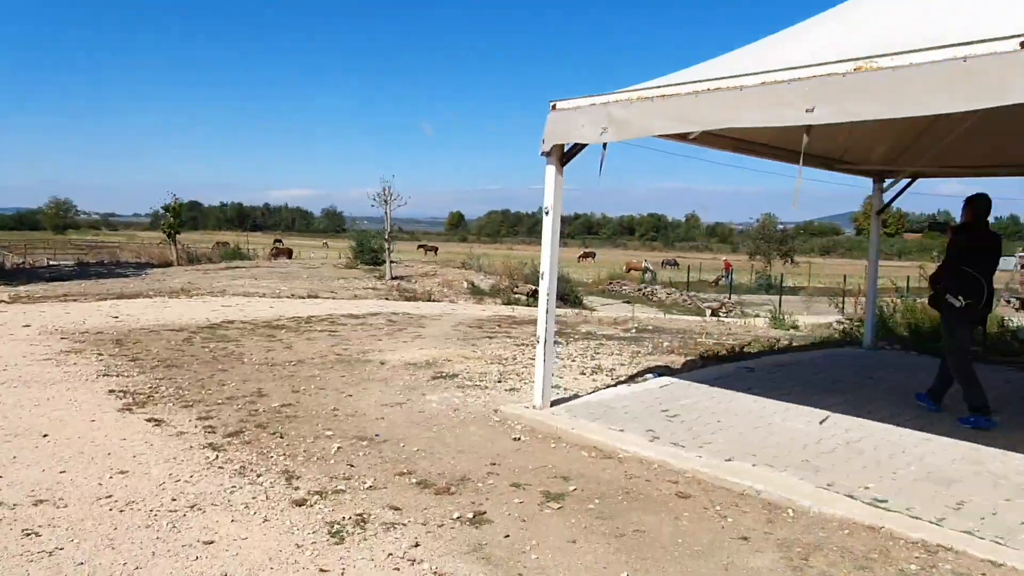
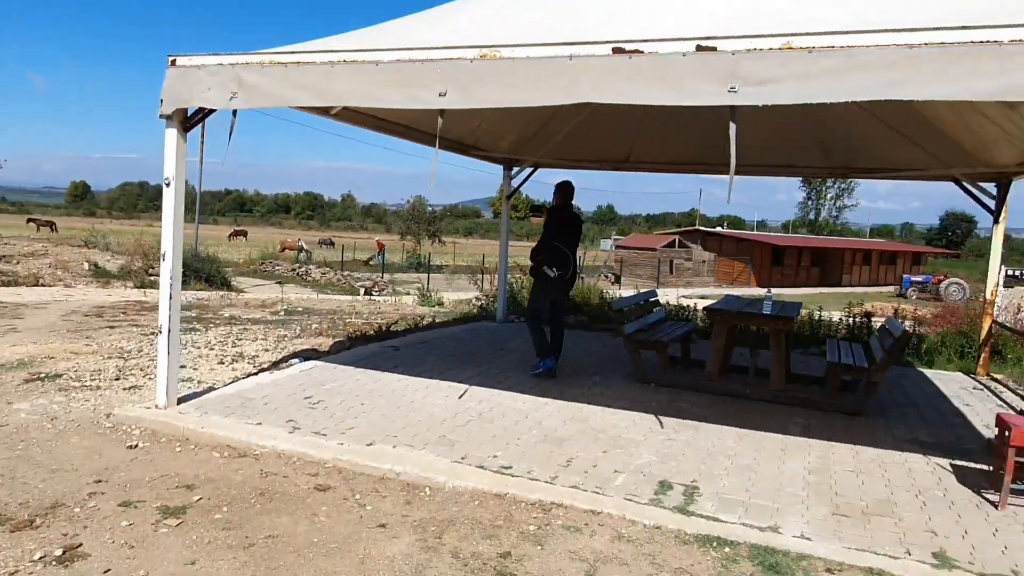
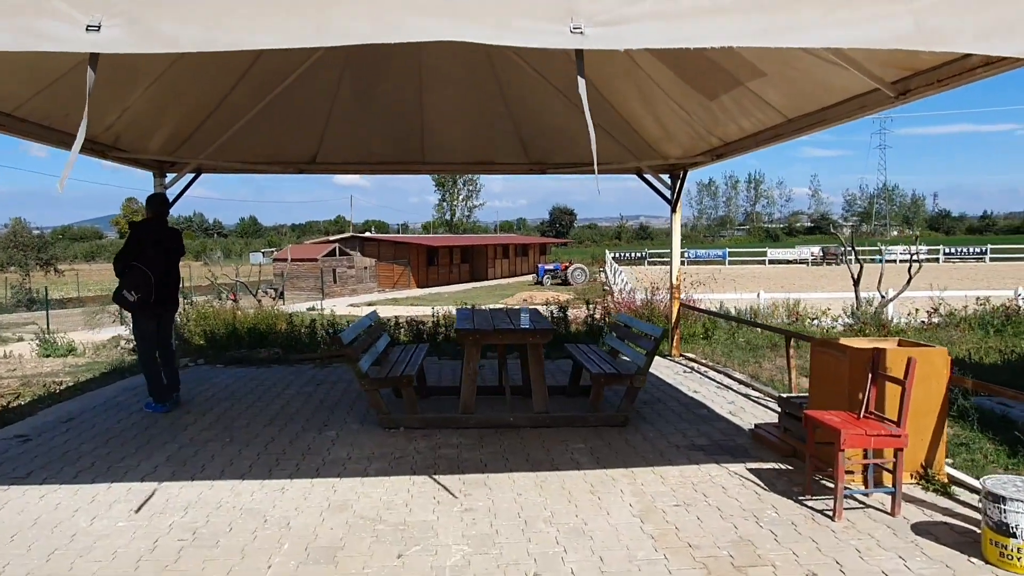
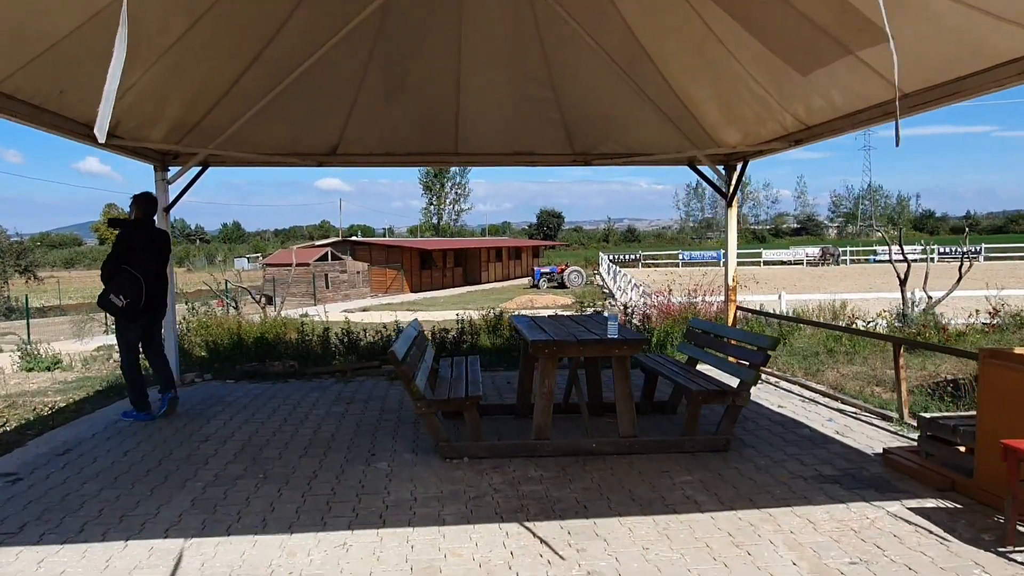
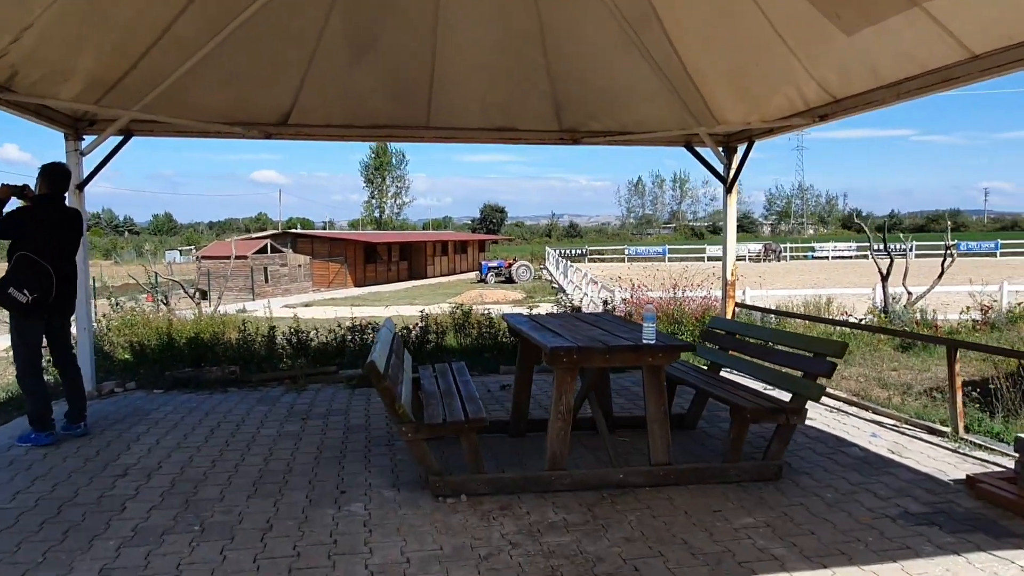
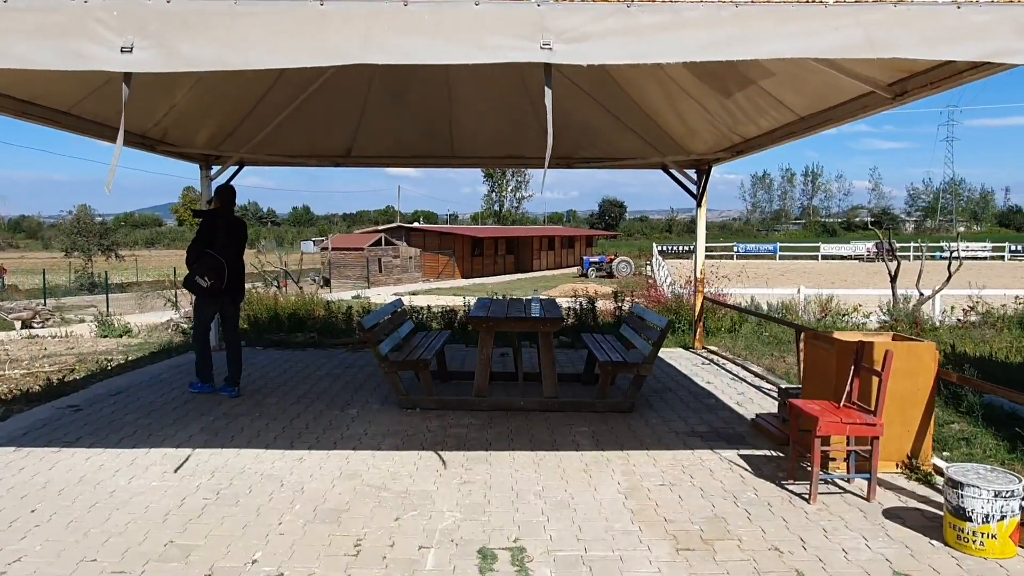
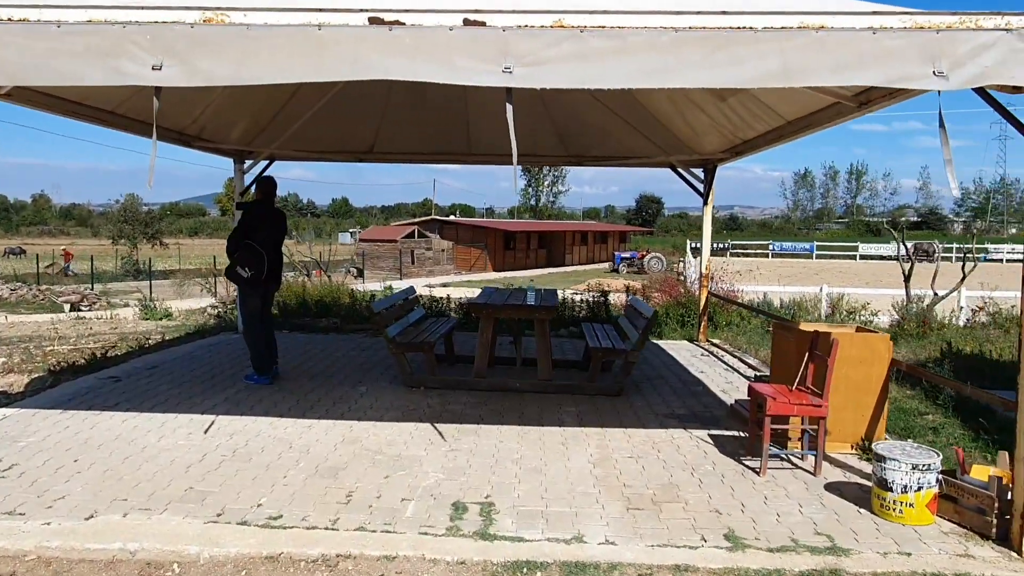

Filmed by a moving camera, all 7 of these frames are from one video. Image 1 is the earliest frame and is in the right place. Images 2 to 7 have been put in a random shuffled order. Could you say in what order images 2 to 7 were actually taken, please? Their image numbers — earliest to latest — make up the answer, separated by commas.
2, 7, 6, 3, 4, 5
